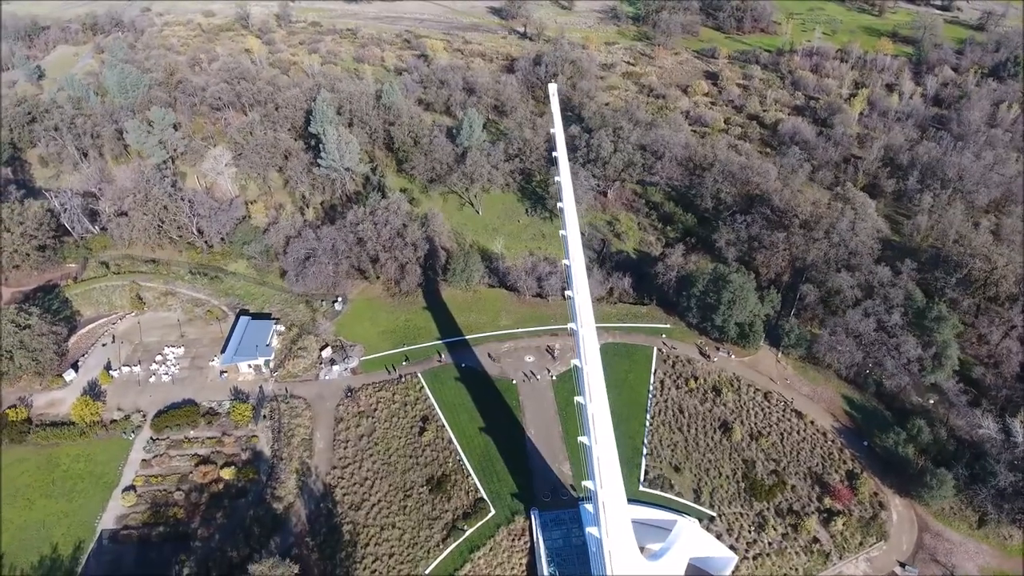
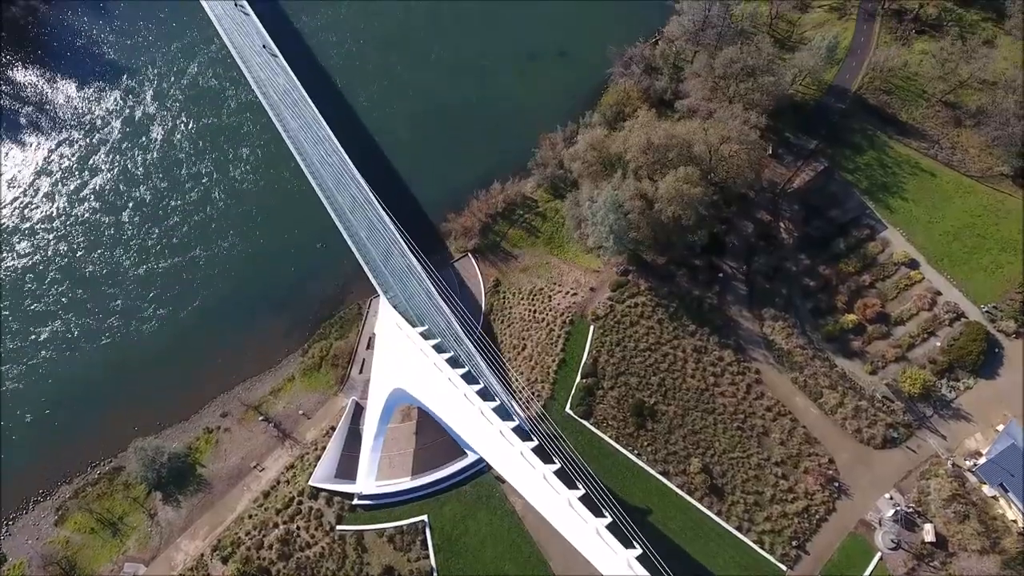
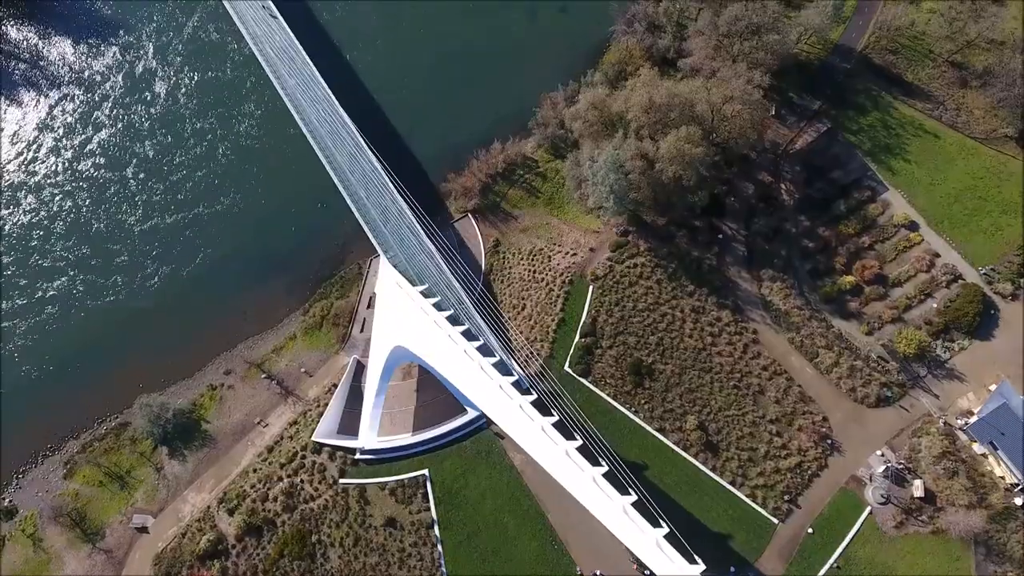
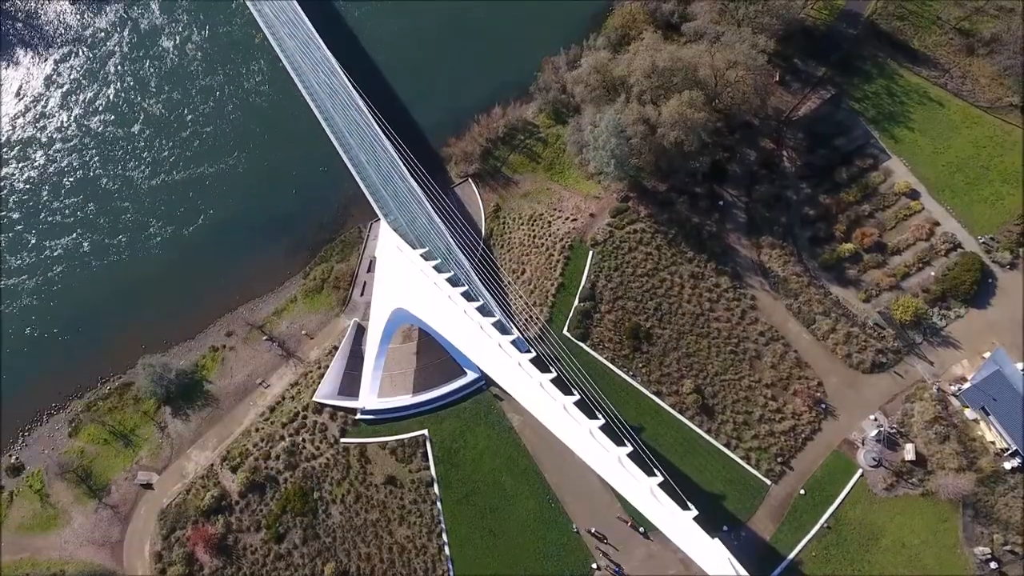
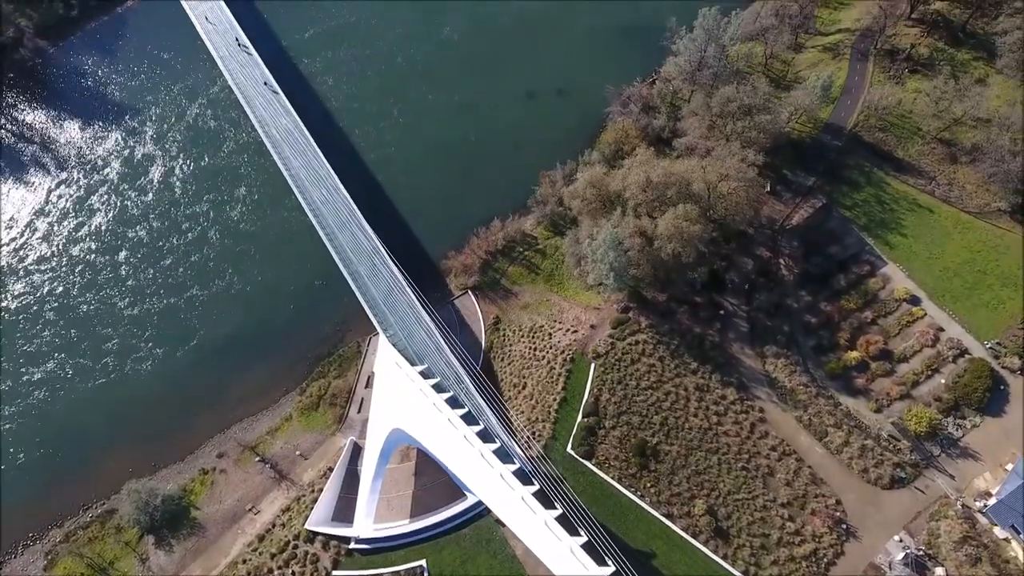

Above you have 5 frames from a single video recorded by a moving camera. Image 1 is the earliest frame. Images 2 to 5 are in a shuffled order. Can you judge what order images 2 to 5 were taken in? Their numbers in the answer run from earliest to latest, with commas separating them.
4, 3, 2, 5
